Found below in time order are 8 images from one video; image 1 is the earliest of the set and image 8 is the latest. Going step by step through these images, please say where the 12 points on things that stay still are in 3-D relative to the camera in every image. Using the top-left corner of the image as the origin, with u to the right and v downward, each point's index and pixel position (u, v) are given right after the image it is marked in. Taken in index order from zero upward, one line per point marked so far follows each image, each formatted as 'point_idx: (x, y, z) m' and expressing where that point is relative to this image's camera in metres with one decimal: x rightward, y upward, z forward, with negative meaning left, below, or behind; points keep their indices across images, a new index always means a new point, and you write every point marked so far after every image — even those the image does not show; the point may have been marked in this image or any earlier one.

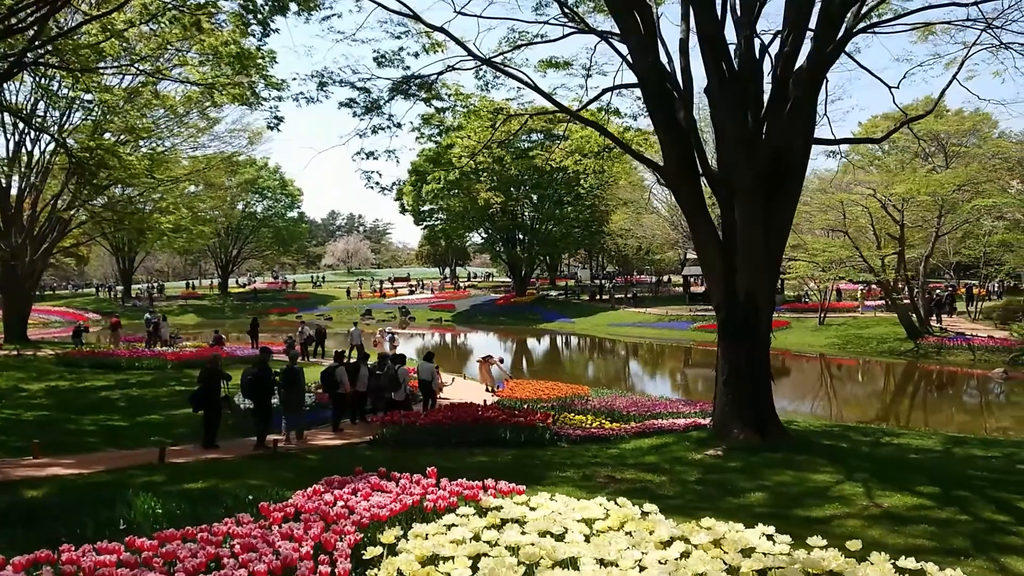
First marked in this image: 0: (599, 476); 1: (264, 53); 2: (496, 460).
0: (+0.7, -1.5, +6.7) m
1: (-4.7, +4.4, +15.9) m
2: (-0.1, -1.6, +8.0) m
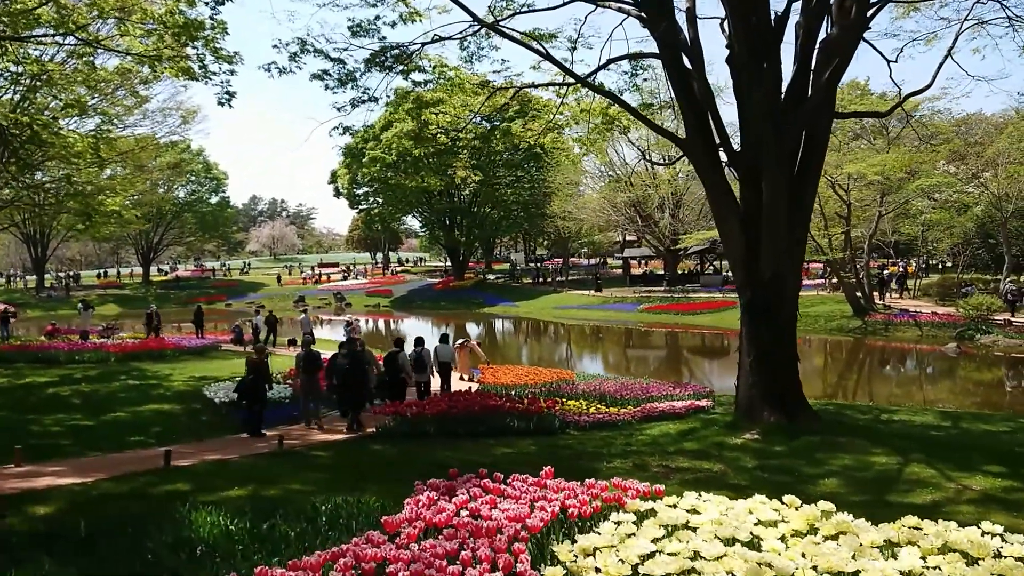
0: (+1.1, -1.3, +6.3) m
1: (-5.3, +4.7, +14.9) m
2: (+0.1, -1.5, +7.6) m
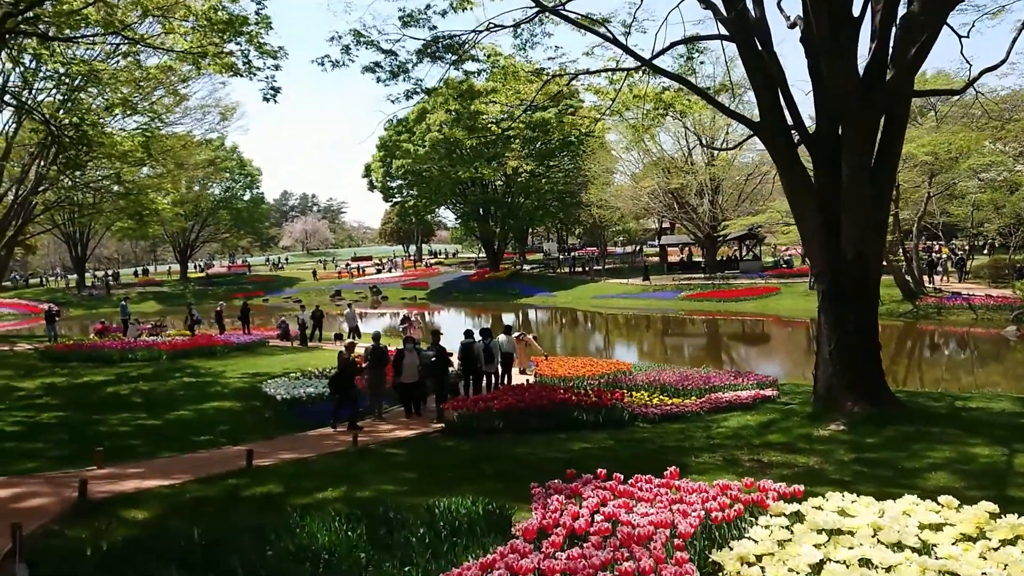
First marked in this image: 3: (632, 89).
0: (+1.7, -1.3, +6.1) m
1: (-4.4, +4.7, +14.8) m
2: (+0.8, -1.4, +7.4) m
3: (+1.8, +3.0, +12.7) m
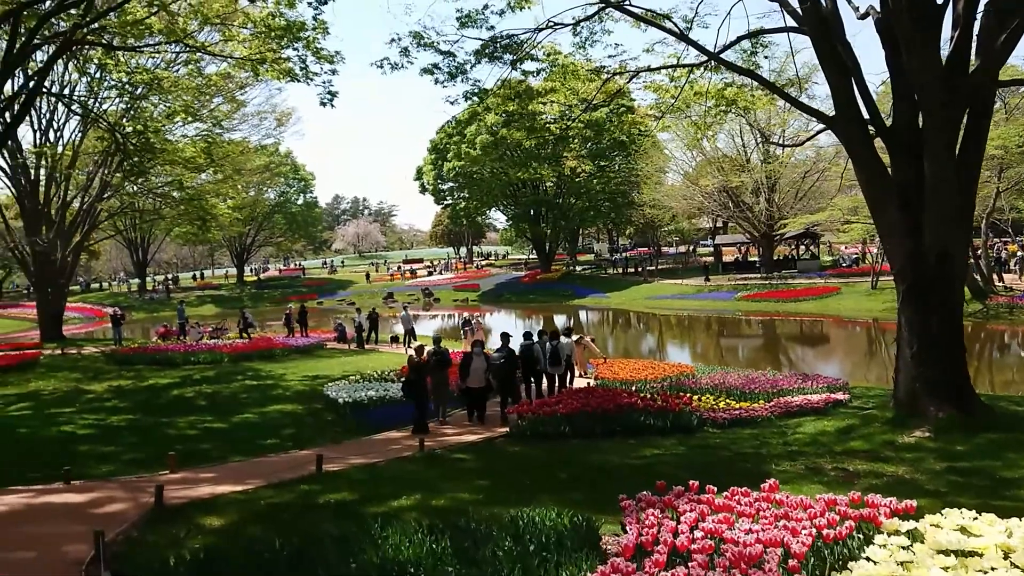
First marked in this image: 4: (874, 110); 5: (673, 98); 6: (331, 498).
0: (+2.2, -1.3, +5.9) m
1: (-3.5, +4.7, +14.9) m
2: (+1.4, -1.4, +7.2) m
3: (+2.7, +3.0, +12.4) m
4: (+3.4, +1.7, +8.0) m
5: (+2.4, +2.8, +12.6) m
6: (-1.1, -1.3, +5.0) m
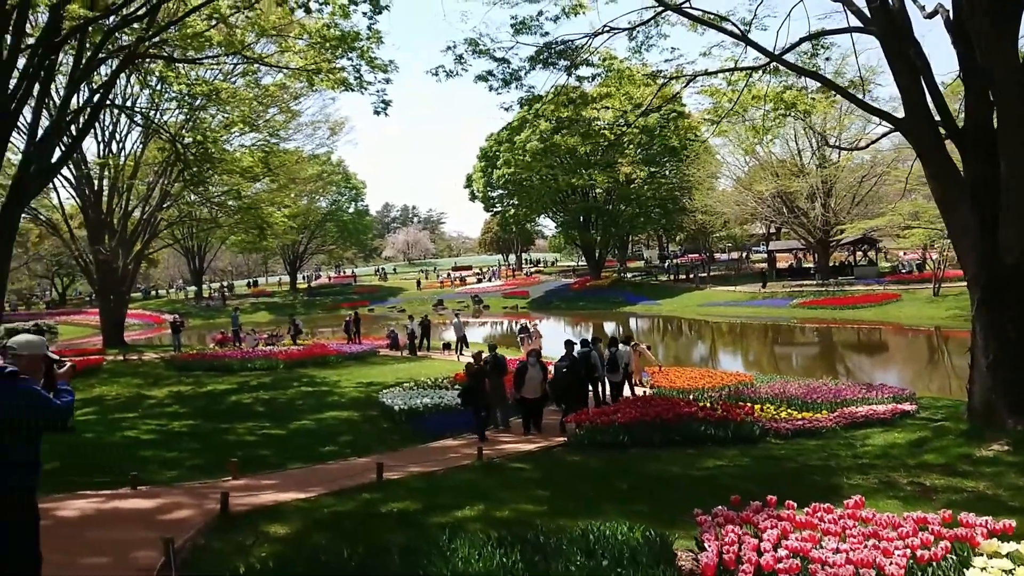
0: (+2.6, -1.3, +5.6) m
1: (-2.5, +4.5, +15.1) m
2: (+1.9, -1.5, +7.0) m
3: (+3.5, +2.9, +12.2) m
4: (+4.0, +1.6, +7.7) m
5: (+3.2, +2.7, +12.4) m
6: (-0.7, -1.3, +5.0) m
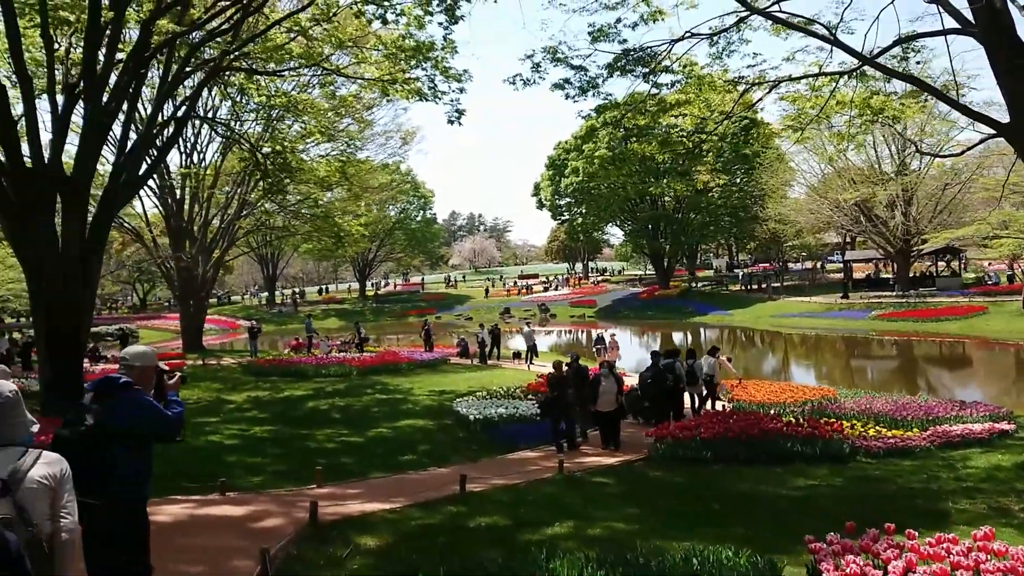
0: (+3.2, -1.4, +5.3) m
1: (-1.2, +4.4, +15.1) m
2: (+2.5, -1.6, +6.7) m
3: (+4.6, +2.7, +11.8) m
4: (+4.7, +1.5, +7.3) m
5: (+4.3, +2.6, +12.1) m
6: (-0.2, -1.4, +4.9) m
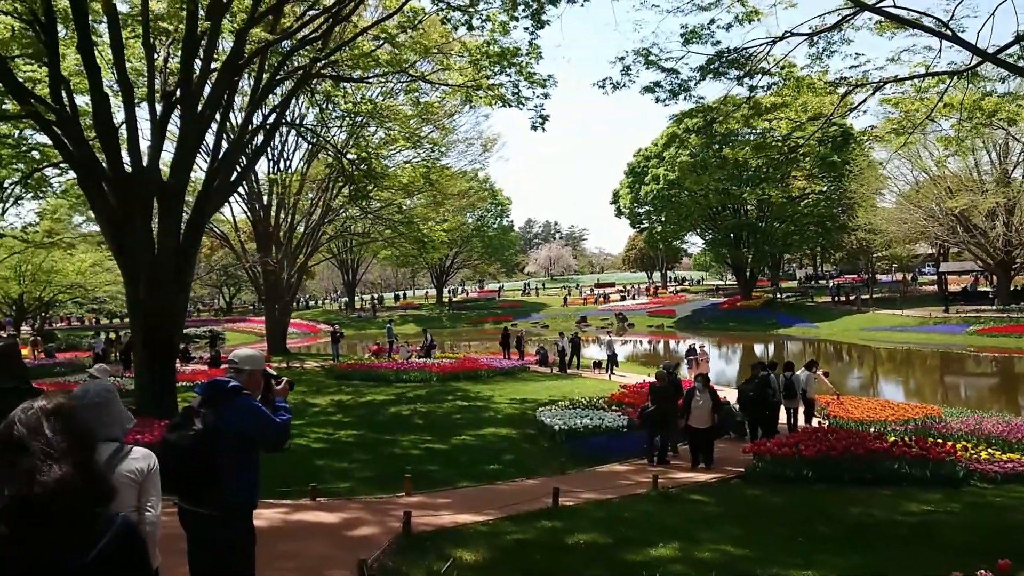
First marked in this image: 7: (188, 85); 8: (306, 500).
0: (+3.8, -1.5, +4.8) m
1: (+0.3, +4.3, +15.0) m
2: (+3.2, -1.6, +6.3) m
3: (+5.8, +2.5, +11.2) m
4: (+5.5, +1.4, +6.7) m
5: (+5.5, +2.4, +11.5) m
6: (+0.4, -1.4, +4.7) m
7: (-3.9, +2.4, +10.0) m
8: (-1.5, -1.5, +5.9) m
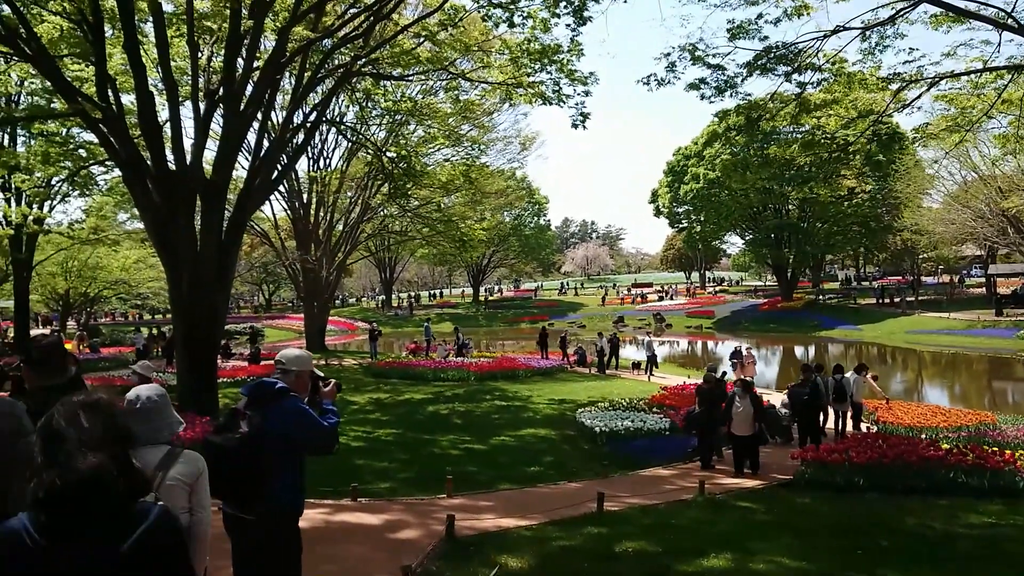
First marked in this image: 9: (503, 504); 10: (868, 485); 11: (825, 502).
0: (+4.0, -1.5, +4.5) m
1: (+1.1, +4.3, +14.9) m
2: (+3.5, -1.7, +6.0) m
3: (+6.3, +2.5, +10.8) m
4: (+5.8, +1.3, +6.3) m
5: (+6.1, +2.4, +11.1) m
6: (+0.6, -1.4, +4.6) m
7: (-3.3, +2.4, +10.1) m
8: (-1.2, -1.5, +5.9) m
9: (-0.1, -1.5, +5.9) m
10: (+3.1, -1.7, +7.3) m
11: (+2.5, -1.7, +6.7) m
